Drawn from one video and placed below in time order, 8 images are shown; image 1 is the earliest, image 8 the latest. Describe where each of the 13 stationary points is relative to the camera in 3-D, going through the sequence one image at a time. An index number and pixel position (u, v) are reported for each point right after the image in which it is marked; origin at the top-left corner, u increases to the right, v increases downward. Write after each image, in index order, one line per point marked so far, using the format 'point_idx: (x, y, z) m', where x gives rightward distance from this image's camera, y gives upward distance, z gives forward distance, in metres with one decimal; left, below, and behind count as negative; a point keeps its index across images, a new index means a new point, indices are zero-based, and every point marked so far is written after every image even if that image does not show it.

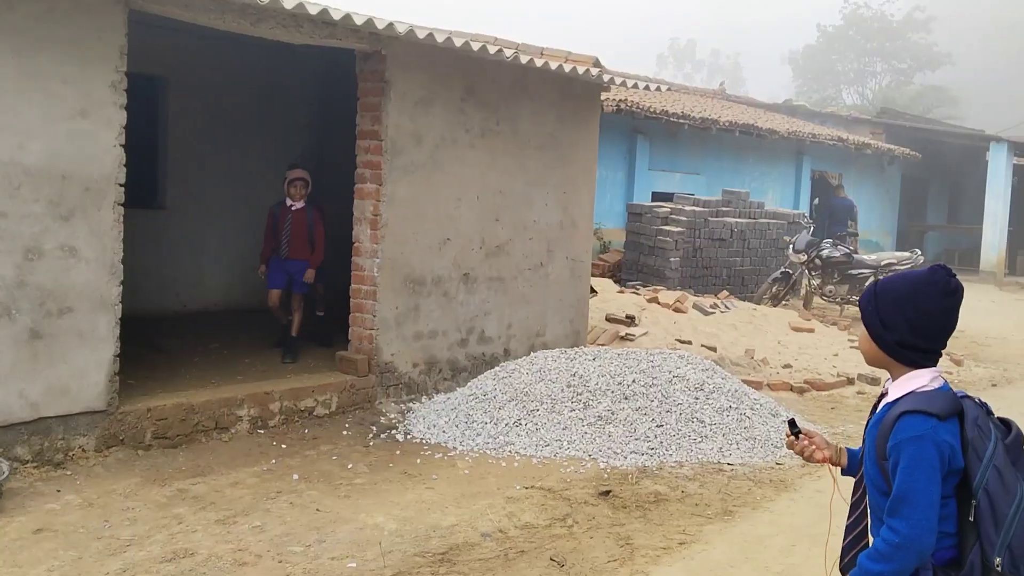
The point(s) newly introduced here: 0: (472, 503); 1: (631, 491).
0: (-0.2, -1.1, +4.8) m
1: (+0.6, -1.1, +5.1) m
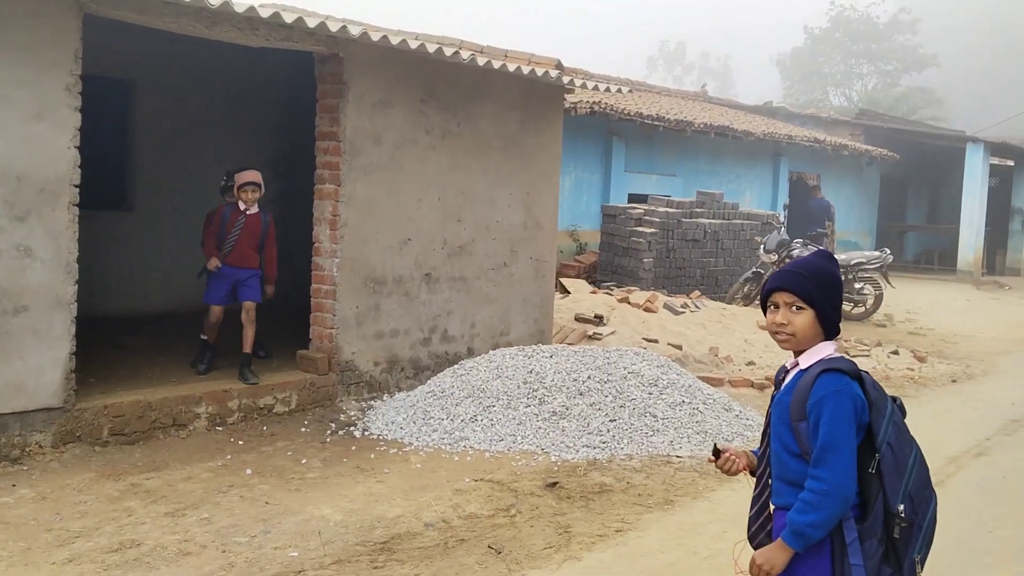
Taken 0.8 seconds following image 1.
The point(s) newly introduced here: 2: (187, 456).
0: (-0.5, -1.1, +4.9) m
1: (+0.4, -1.1, +5.2) m
2: (-1.9, -1.0, +5.4) m
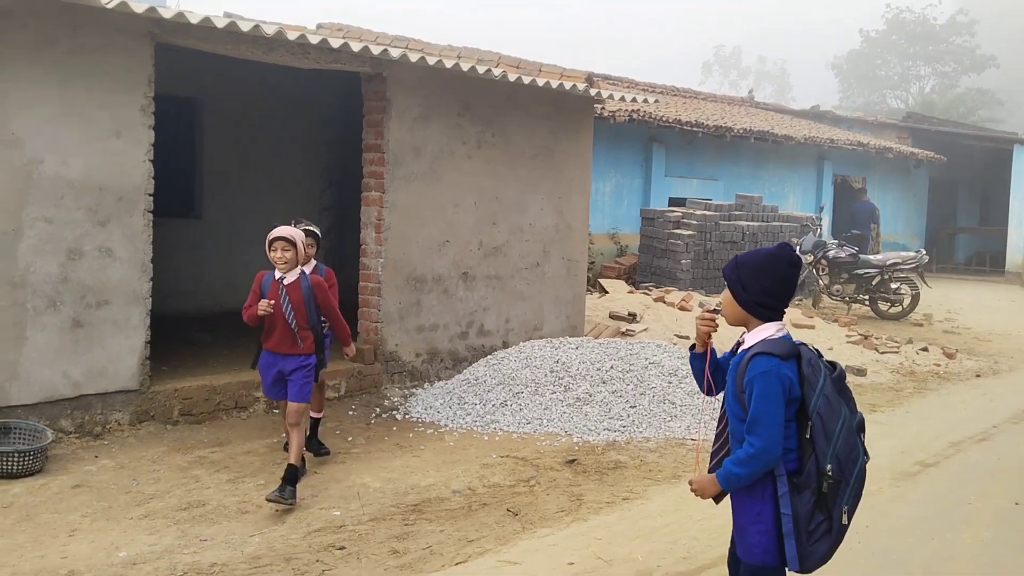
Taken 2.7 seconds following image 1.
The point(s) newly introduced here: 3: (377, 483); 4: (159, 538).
0: (-0.4, -1.0, +5.5) m
1: (+0.5, -1.0, +5.8) m
2: (-1.7, -0.9, +6.1) m
3: (-0.7, -1.1, +5.2) m
4: (-1.6, -1.2, +4.4) m
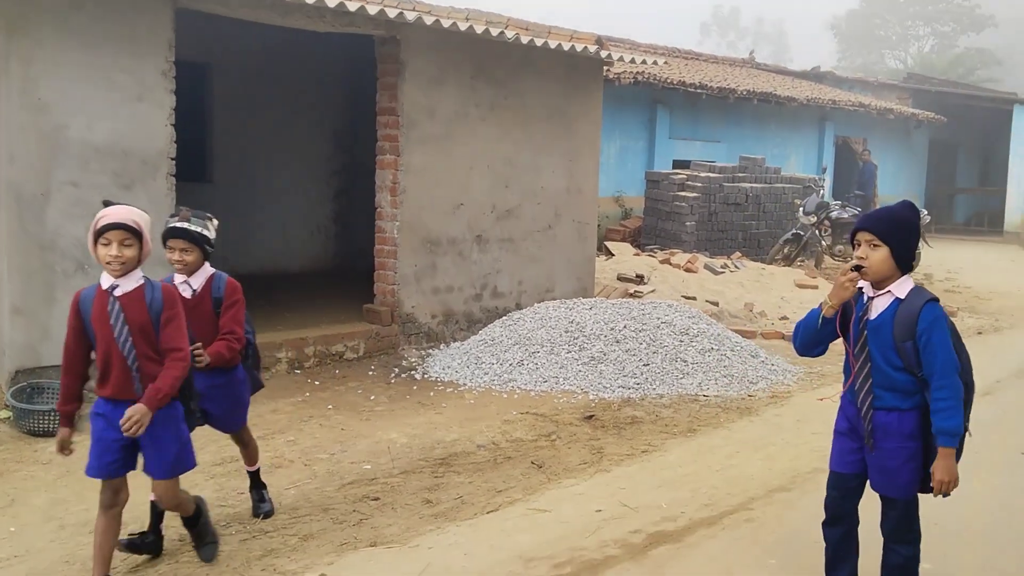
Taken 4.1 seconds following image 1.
0: (-0.2, -0.8, +5.7) m
1: (+0.6, -0.8, +5.9) m
2: (-1.6, -0.7, +6.2) m
3: (-0.6, -0.9, +5.3) m
4: (-1.5, -1.0, +4.6) m
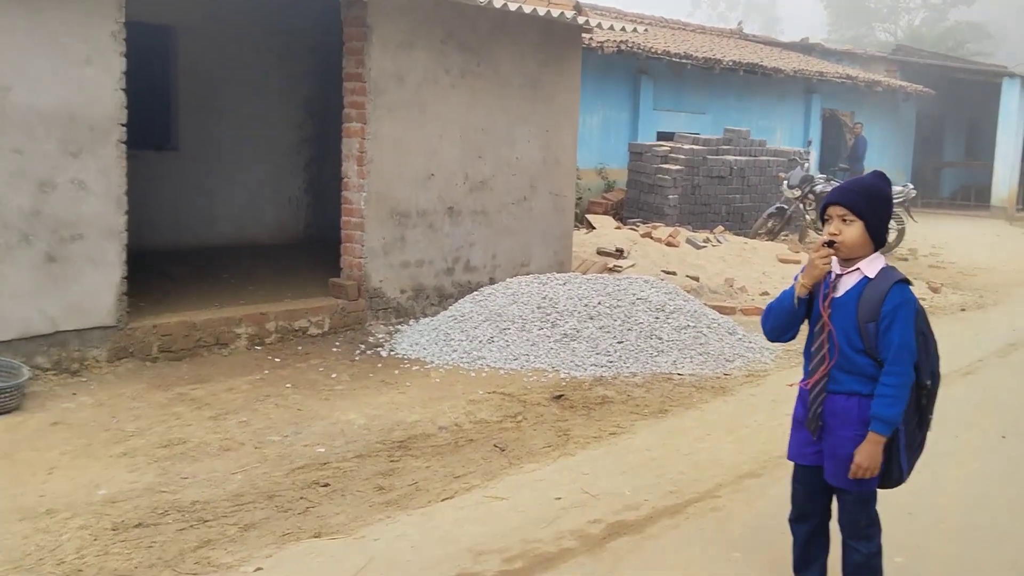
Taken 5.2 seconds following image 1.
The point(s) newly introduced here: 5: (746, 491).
0: (-0.4, -0.7, +5.4) m
1: (+0.4, -0.6, +5.7) m
2: (-1.8, -0.5, +6.0) m
3: (-0.8, -0.7, +5.1) m
4: (-1.7, -0.9, +4.3) m
5: (+1.0, -0.9, +4.1) m
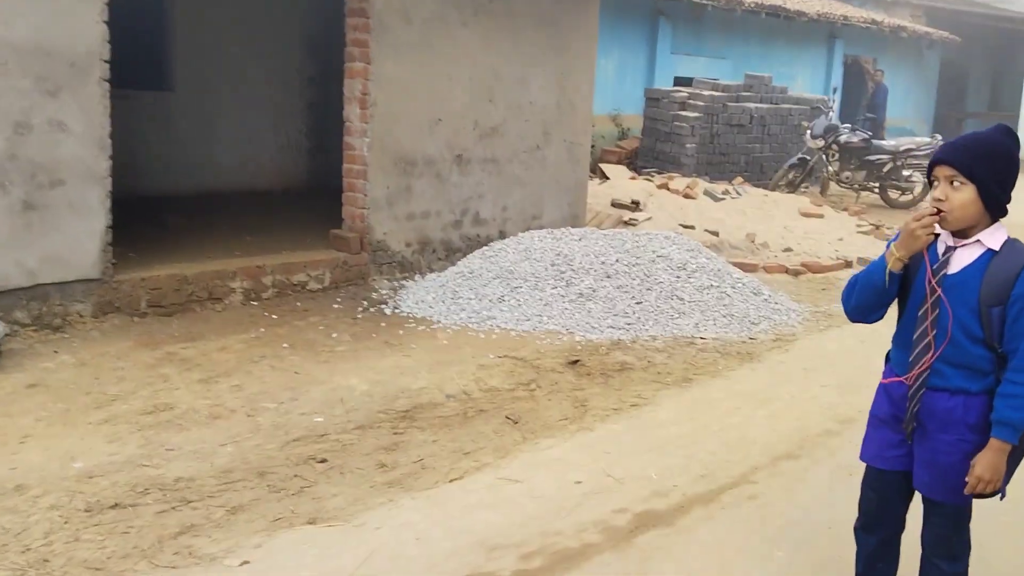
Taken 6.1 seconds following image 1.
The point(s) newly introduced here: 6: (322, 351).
0: (-0.4, -0.4, +5.1) m
1: (+0.5, -0.4, +5.3) m
2: (-1.7, -0.2, +5.6) m
3: (-0.8, -0.5, +4.7) m
4: (-1.6, -0.7, +4.0) m
5: (+1.1, -0.7, +3.7) m
6: (-1.1, -0.4, +5.3) m
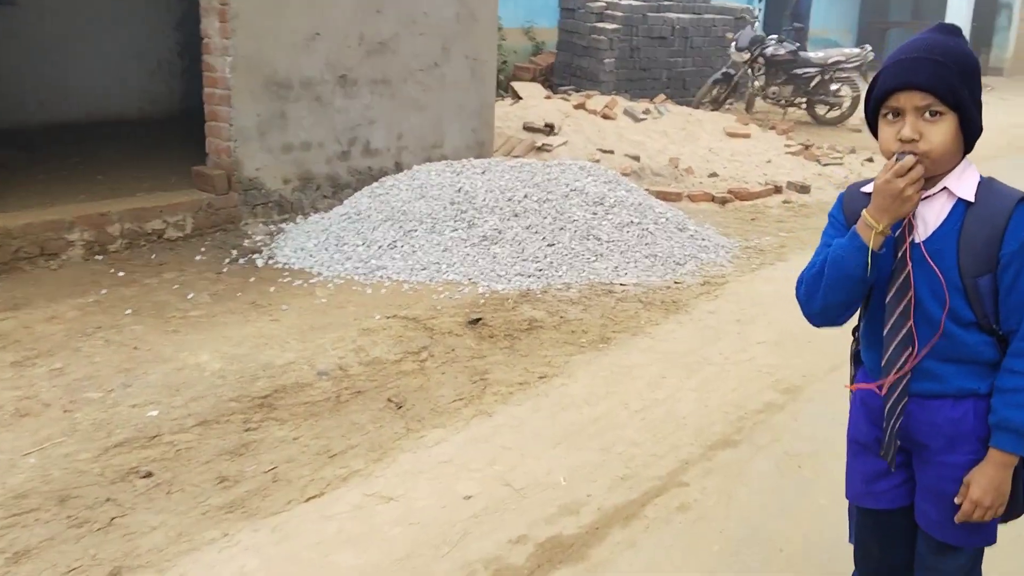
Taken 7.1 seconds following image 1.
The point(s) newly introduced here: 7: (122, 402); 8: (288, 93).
0: (-0.9, -0.2, +4.3) m
1: (0.0, -0.1, +4.6) m
2: (-2.3, 0.0, +4.7) m
3: (-1.2, -0.3, +3.9) m
4: (-2.1, -0.6, +3.1) m
5: (+0.7, -0.6, +3.0) m
6: (-1.6, -0.1, +4.4) m
7: (-1.5, -0.4, +3.6) m
8: (-1.4, +1.2, +5.9) m
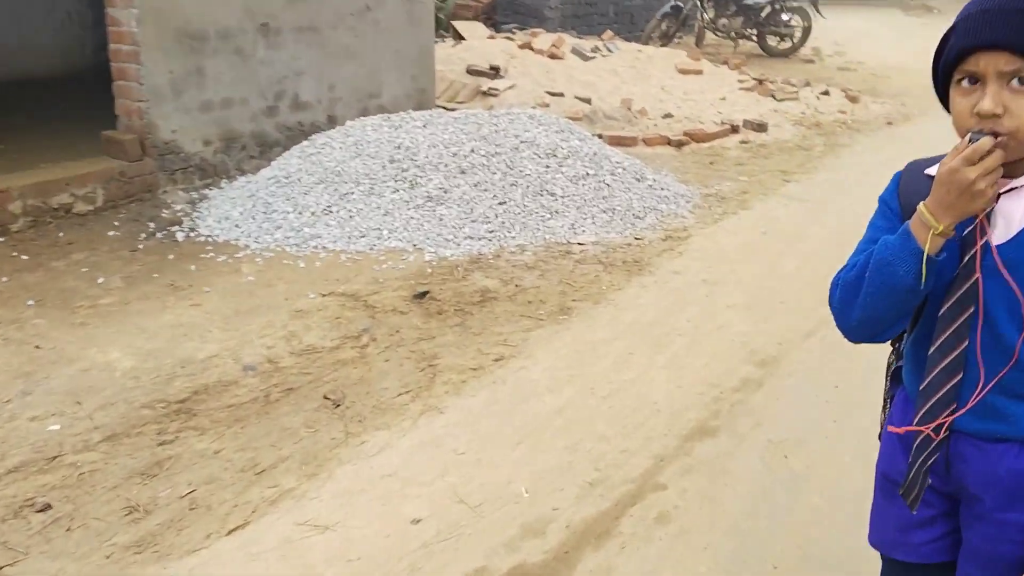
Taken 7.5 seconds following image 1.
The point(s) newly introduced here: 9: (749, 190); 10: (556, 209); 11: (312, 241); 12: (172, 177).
0: (-1.1, -0.1, +3.8) m
1: (-0.3, 0.0, +4.2) m
2: (-2.5, 0.0, +4.2) m
3: (-1.4, -0.3, +3.5) m
4: (-2.2, -0.6, +2.6) m
5: (+0.5, -0.5, +2.7) m
6: (-1.8, -0.1, +4.0) m
7: (-1.6, -0.4, +3.1) m
8: (-1.7, +1.4, +5.3) m
9: (+1.5, +0.6, +6.0) m
10: (+0.2, +0.4, +5.1) m
11: (-1.0, +0.2, +4.7) m
12: (-1.9, +0.6, +5.3) m
